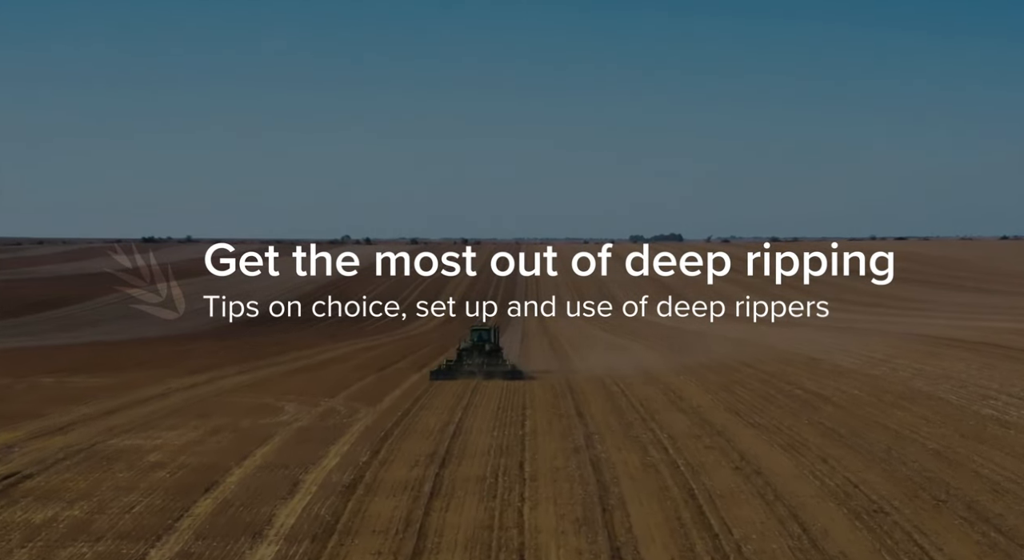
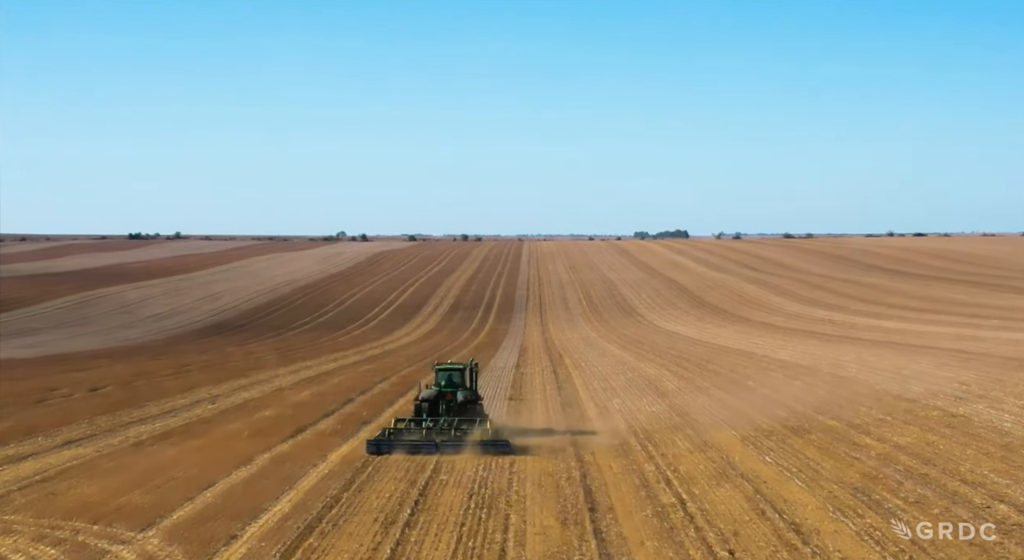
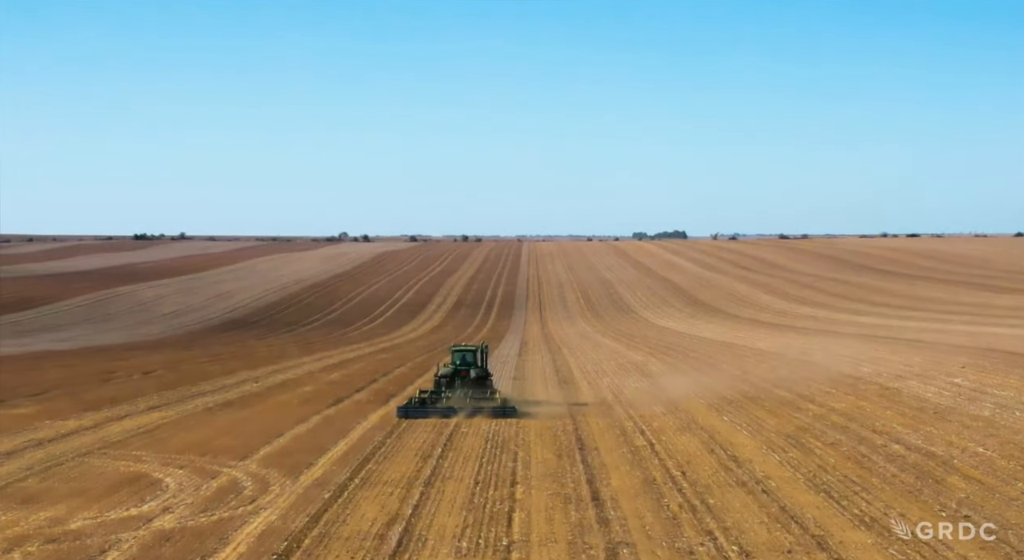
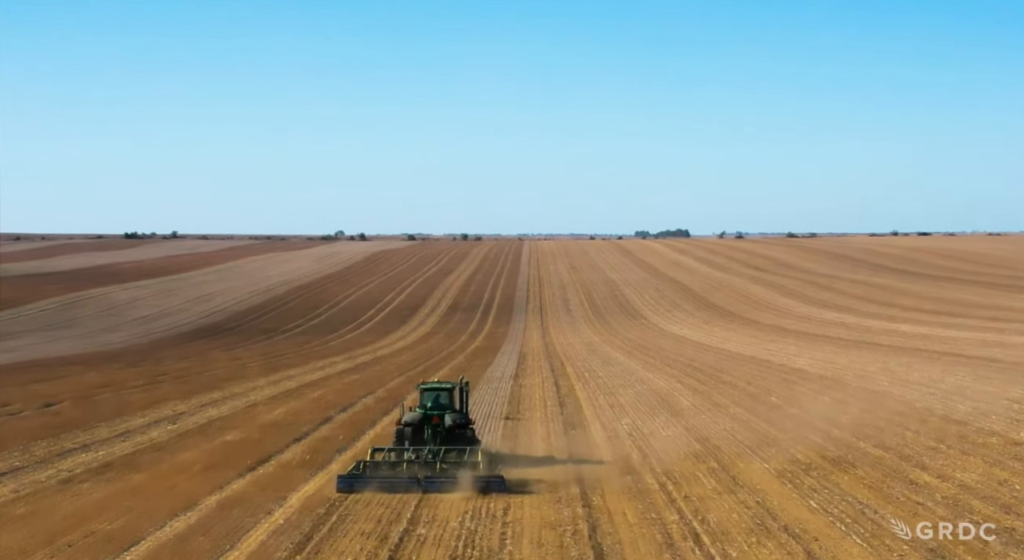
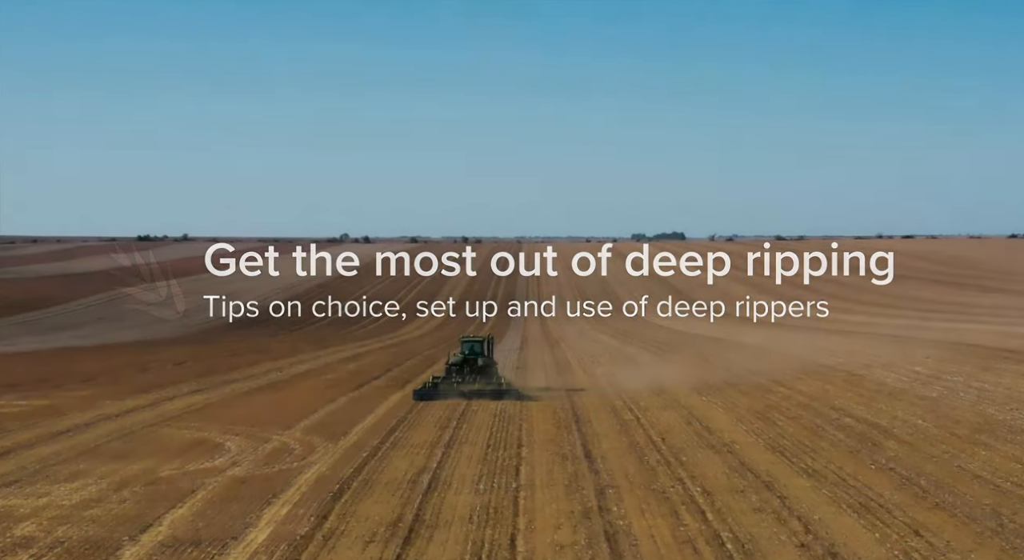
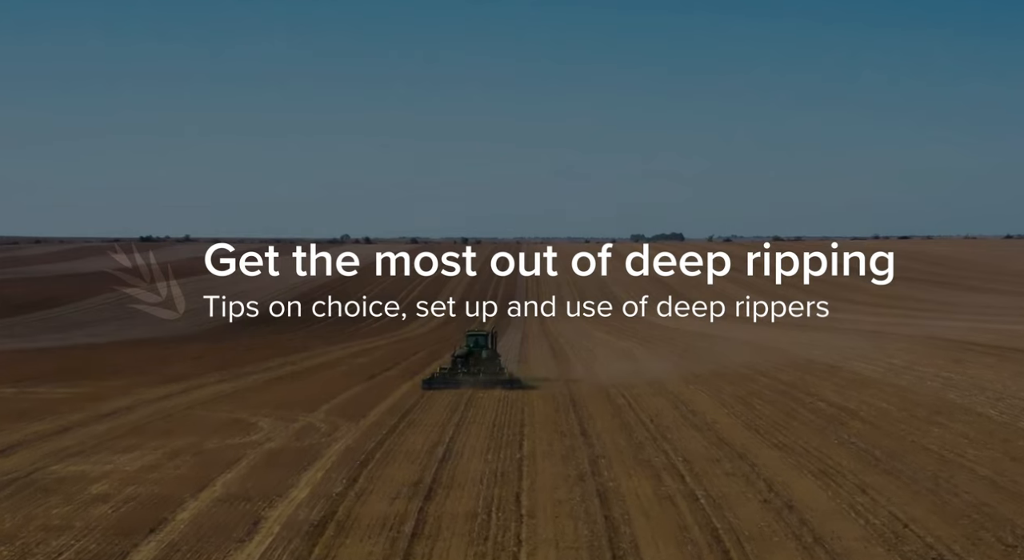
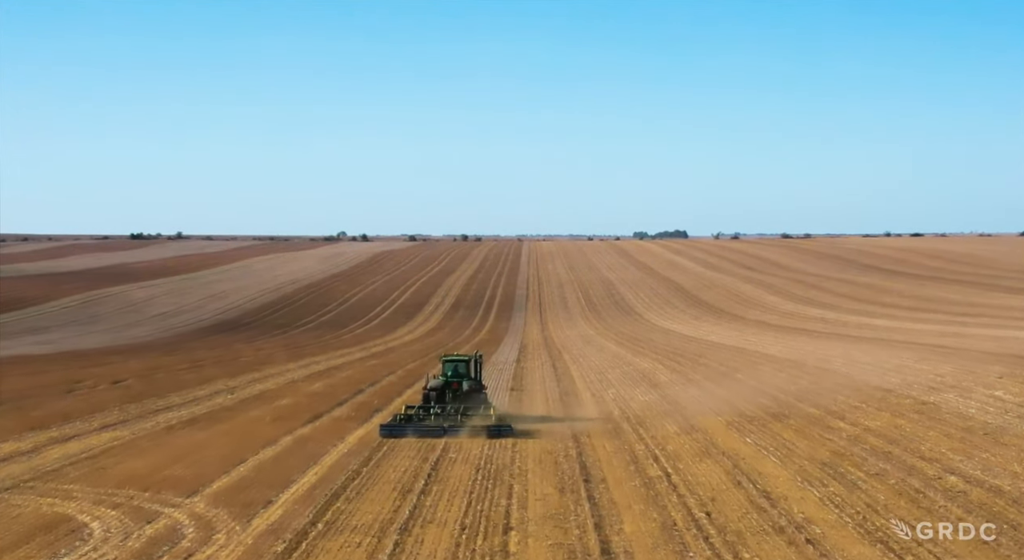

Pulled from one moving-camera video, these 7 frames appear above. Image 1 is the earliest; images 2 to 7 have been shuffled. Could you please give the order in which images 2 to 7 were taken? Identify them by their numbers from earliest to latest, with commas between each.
6, 5, 3, 7, 2, 4
